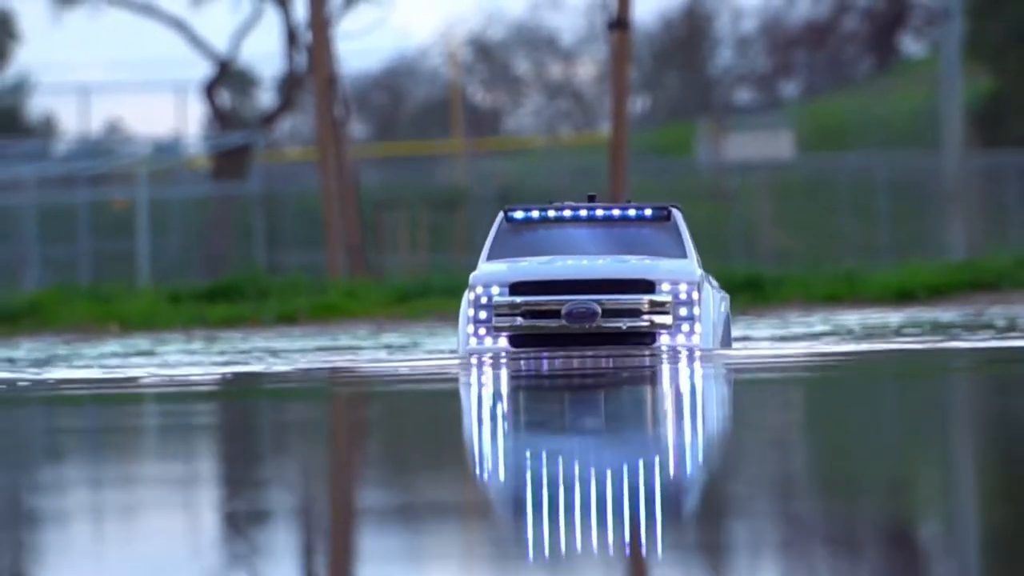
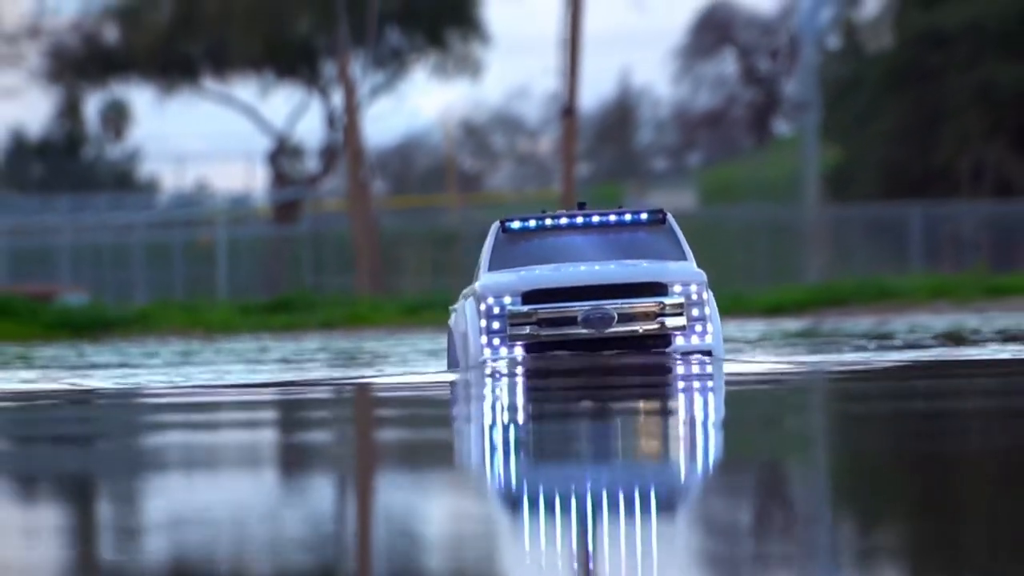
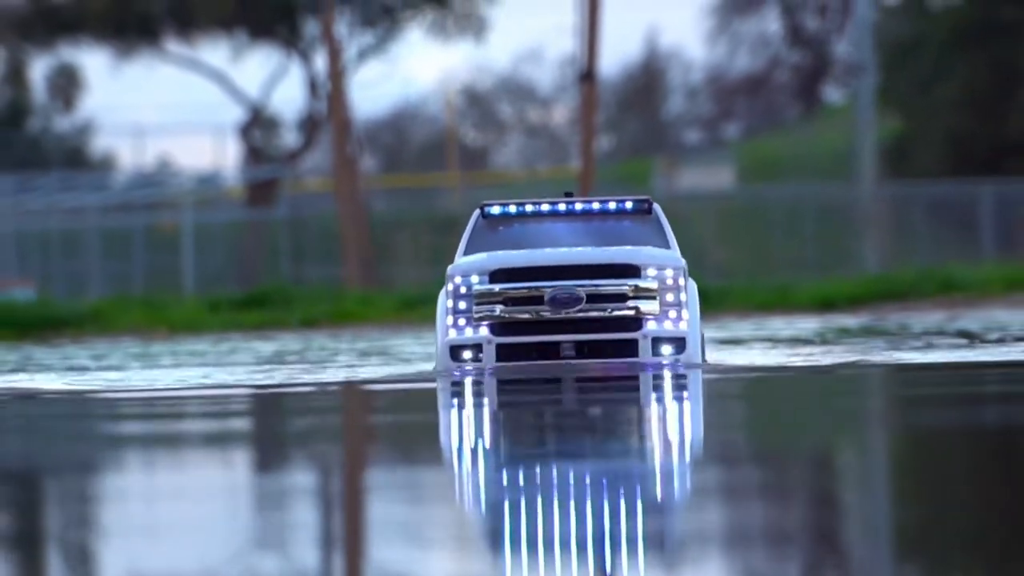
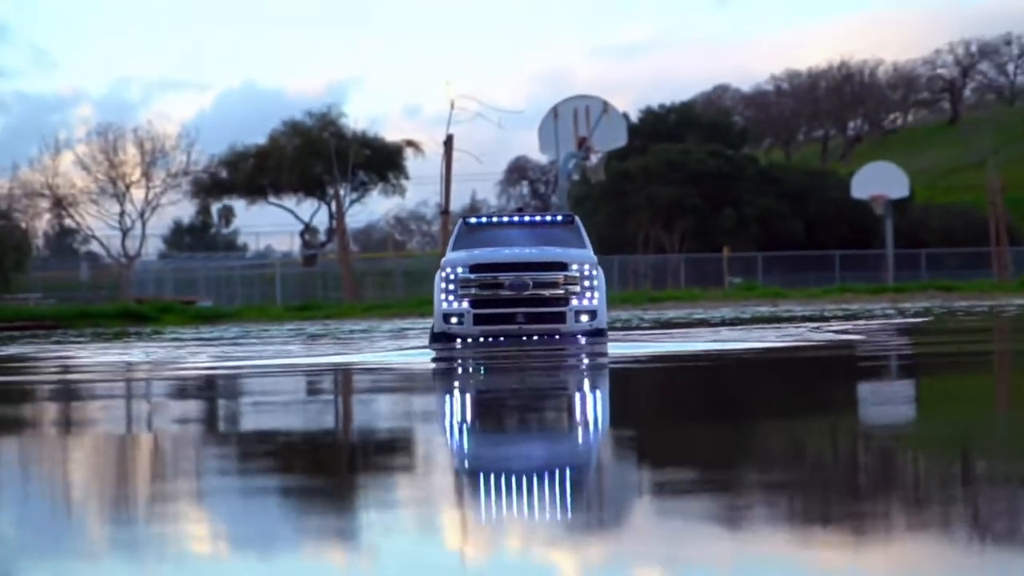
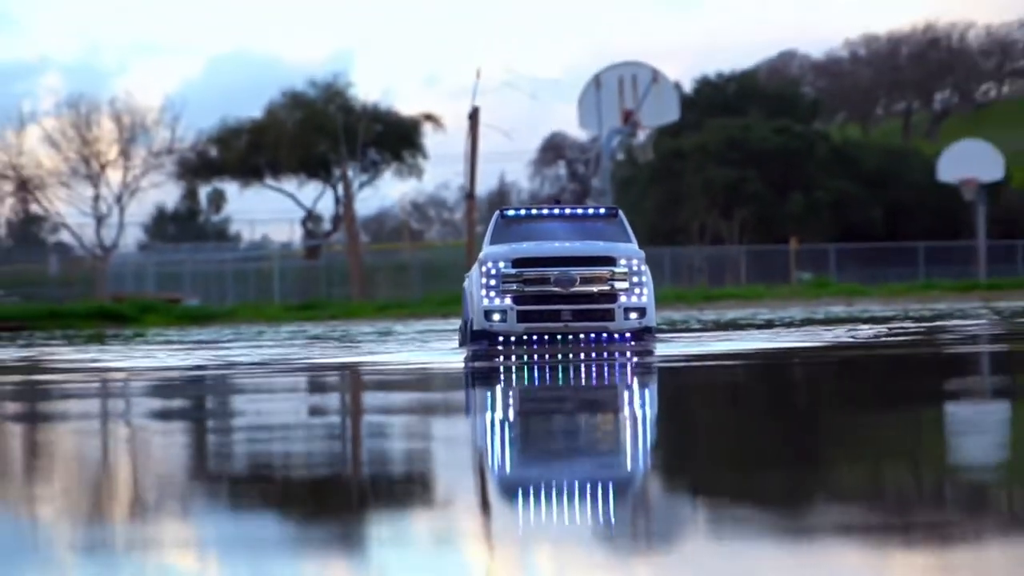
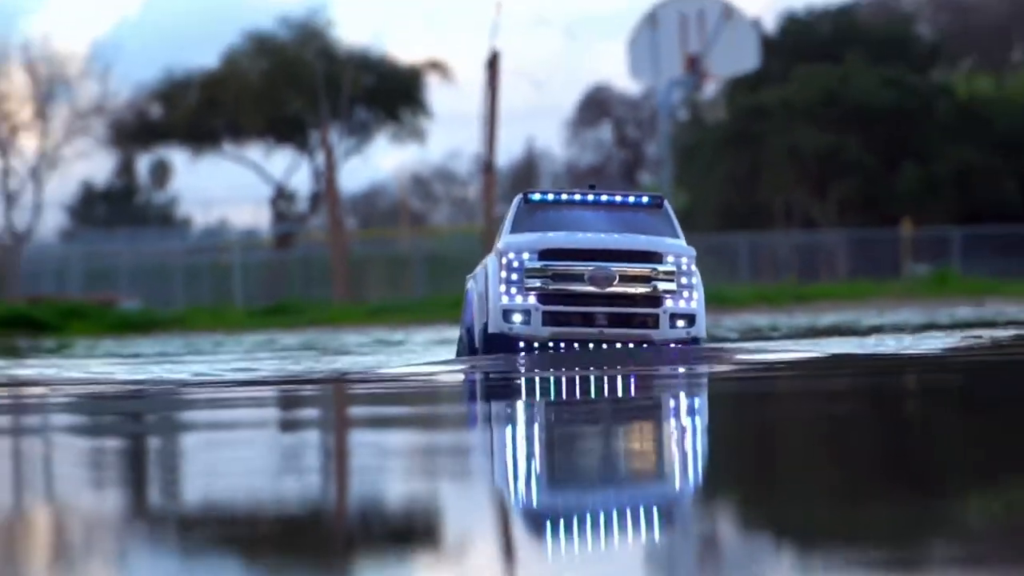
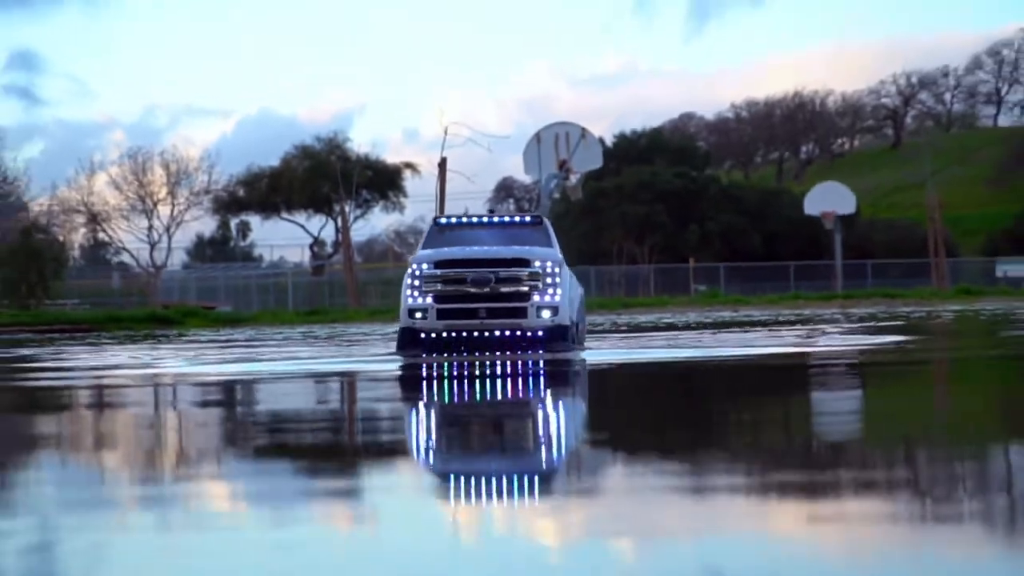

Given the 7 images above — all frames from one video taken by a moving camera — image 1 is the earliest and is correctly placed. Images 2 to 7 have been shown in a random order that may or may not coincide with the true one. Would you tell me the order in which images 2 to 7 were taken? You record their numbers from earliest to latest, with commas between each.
3, 2, 6, 5, 4, 7
